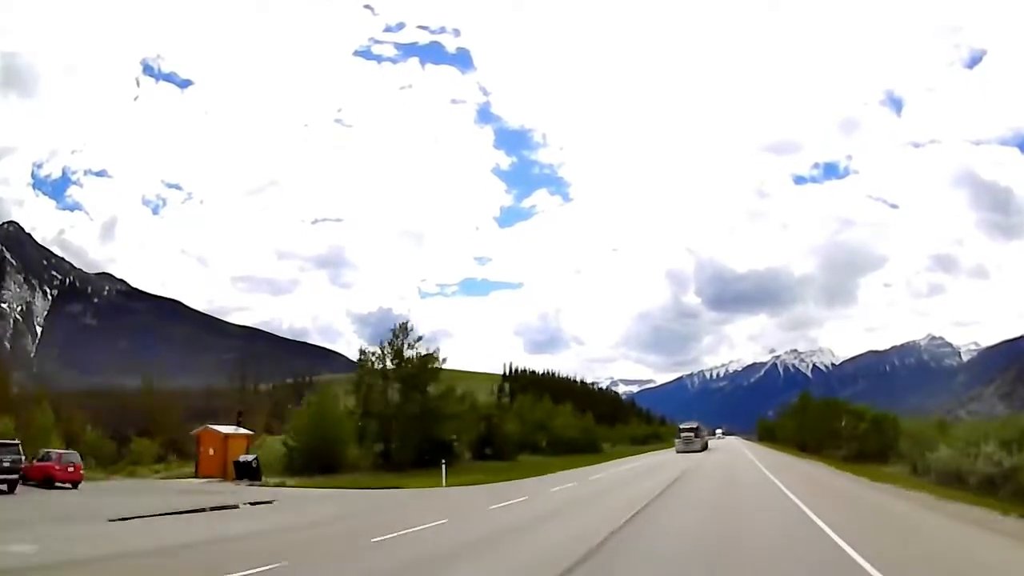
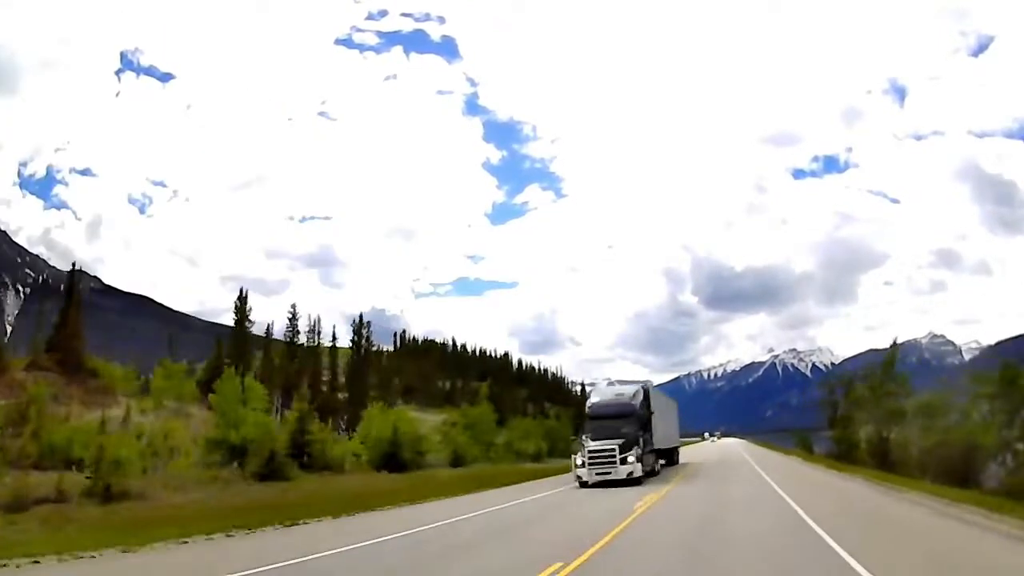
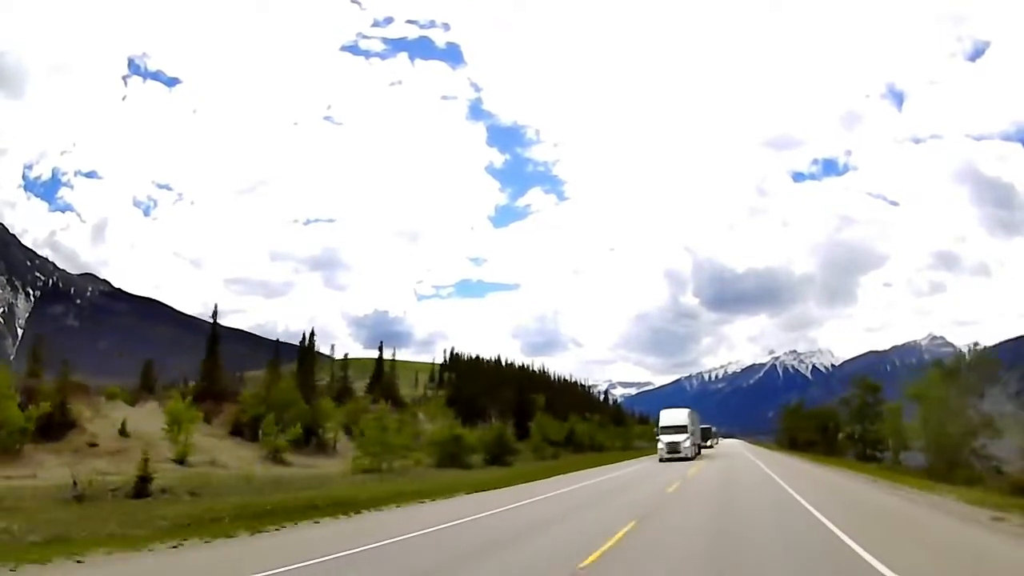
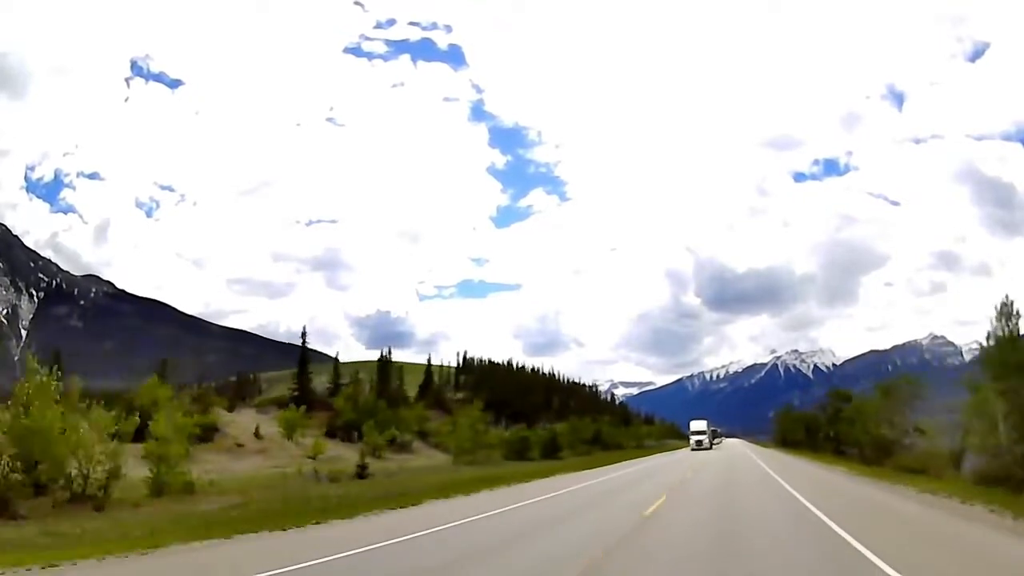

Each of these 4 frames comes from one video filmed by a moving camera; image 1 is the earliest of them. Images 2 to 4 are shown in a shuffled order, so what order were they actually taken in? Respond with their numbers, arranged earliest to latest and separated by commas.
4, 3, 2
